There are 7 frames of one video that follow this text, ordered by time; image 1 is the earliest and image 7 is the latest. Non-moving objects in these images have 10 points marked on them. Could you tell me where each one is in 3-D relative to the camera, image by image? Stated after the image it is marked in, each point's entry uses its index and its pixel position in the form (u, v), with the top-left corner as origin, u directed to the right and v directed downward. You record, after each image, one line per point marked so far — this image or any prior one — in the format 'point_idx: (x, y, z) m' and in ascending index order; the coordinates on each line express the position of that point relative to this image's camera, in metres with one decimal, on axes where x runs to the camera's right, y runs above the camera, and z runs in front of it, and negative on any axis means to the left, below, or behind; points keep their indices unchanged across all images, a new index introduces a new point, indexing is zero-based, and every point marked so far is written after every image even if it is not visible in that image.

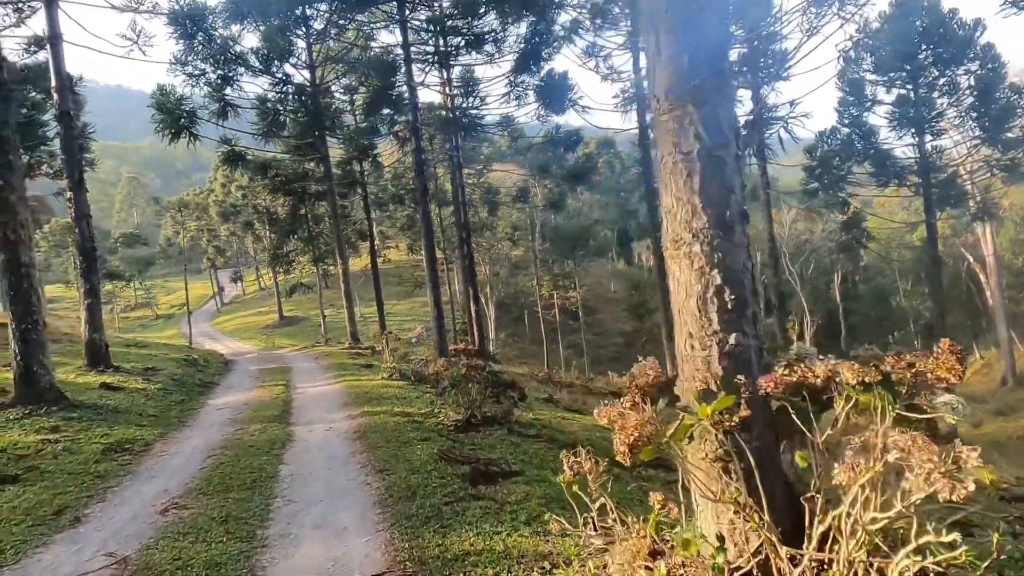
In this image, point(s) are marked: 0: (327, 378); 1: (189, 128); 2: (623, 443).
0: (-3.2, -1.6, +11.5) m
1: (-8.5, +4.2, +17.5) m
2: (+0.4, -0.5, +2.2) m
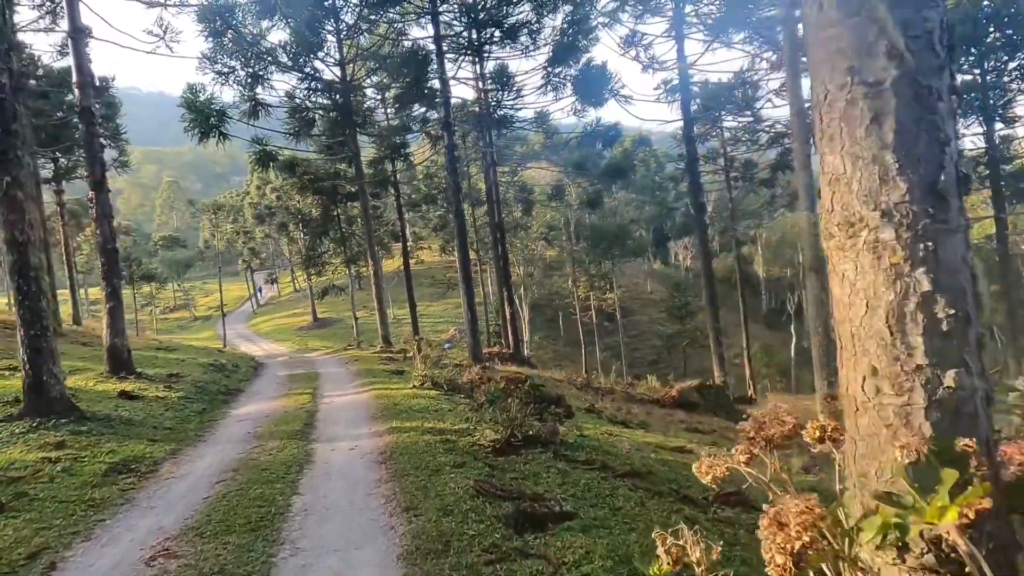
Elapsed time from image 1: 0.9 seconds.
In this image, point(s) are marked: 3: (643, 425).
0: (-2.6, -1.6, +10.9) m
1: (-7.5, +4.1, +17.1) m
2: (+0.6, -0.6, +1.4) m
3: (+2.0, -2.1, +10.1) m
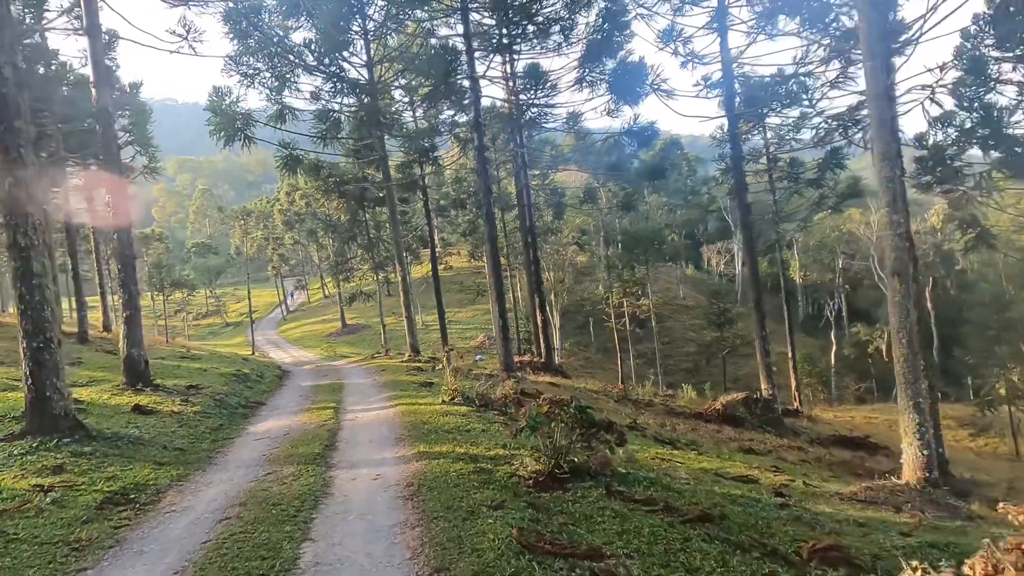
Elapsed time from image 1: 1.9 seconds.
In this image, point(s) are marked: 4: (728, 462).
0: (-2.0, -1.7, +10.2) m
1: (-6.7, +3.9, +16.7) m
2: (+0.7, -0.6, +0.6) m
3: (+2.5, -2.2, +9.2) m
4: (+2.5, -2.0, +7.8) m
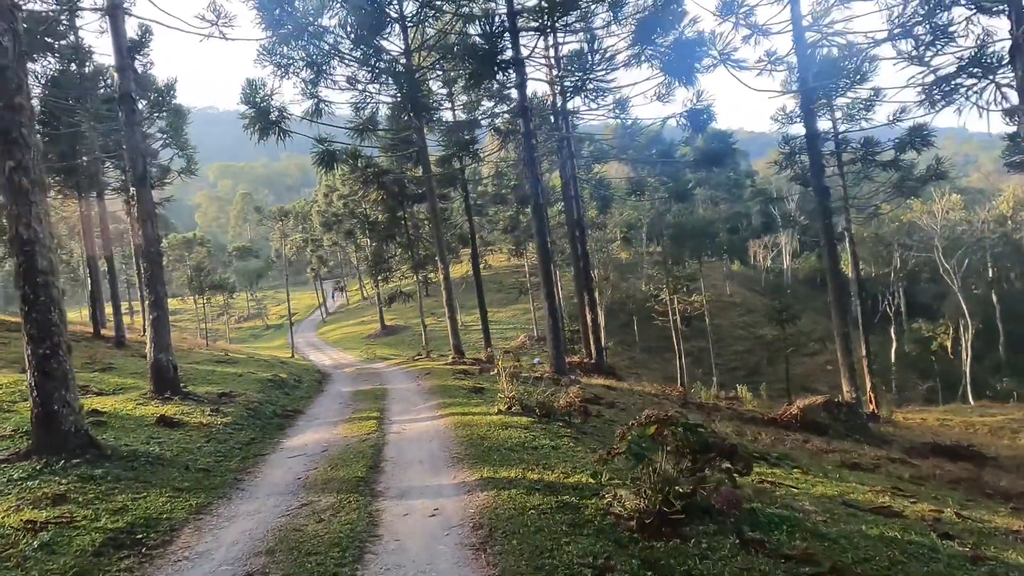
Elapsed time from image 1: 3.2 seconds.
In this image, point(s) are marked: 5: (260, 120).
0: (-1.1, -1.7, +9.2) m
1: (-5.6, +3.9, +16.0) m
2: (+1.0, -0.5, -0.5) m
3: (+3.3, -2.1, +8.0) m
4: (+3.2, -1.9, +6.5) m
5: (-6.0, +4.0, +15.8) m
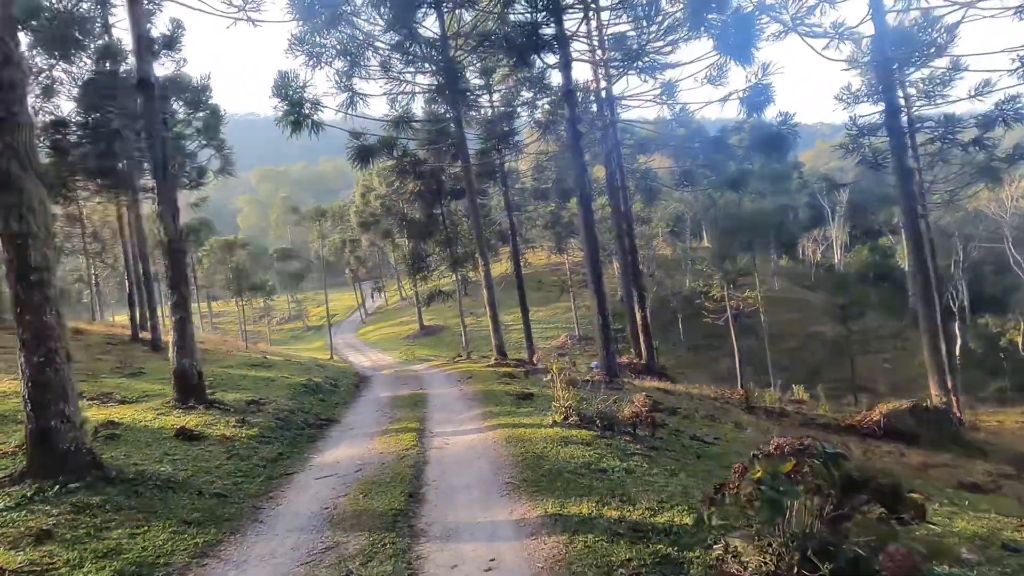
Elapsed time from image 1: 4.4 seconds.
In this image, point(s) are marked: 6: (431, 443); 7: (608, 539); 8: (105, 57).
0: (-0.5, -1.6, +8.2) m
1: (-4.6, +3.9, +15.3) m
2: (+1.2, -0.4, -1.6) m
3: (+3.9, -1.9, +6.8) m
4: (+3.7, -1.8, +5.3) m
5: (-5.0, +4.0, +15.1) m
6: (-0.9, -1.6, +7.0) m
7: (+0.5, -1.3, +3.6) m
8: (-11.5, +6.5, +18.8) m
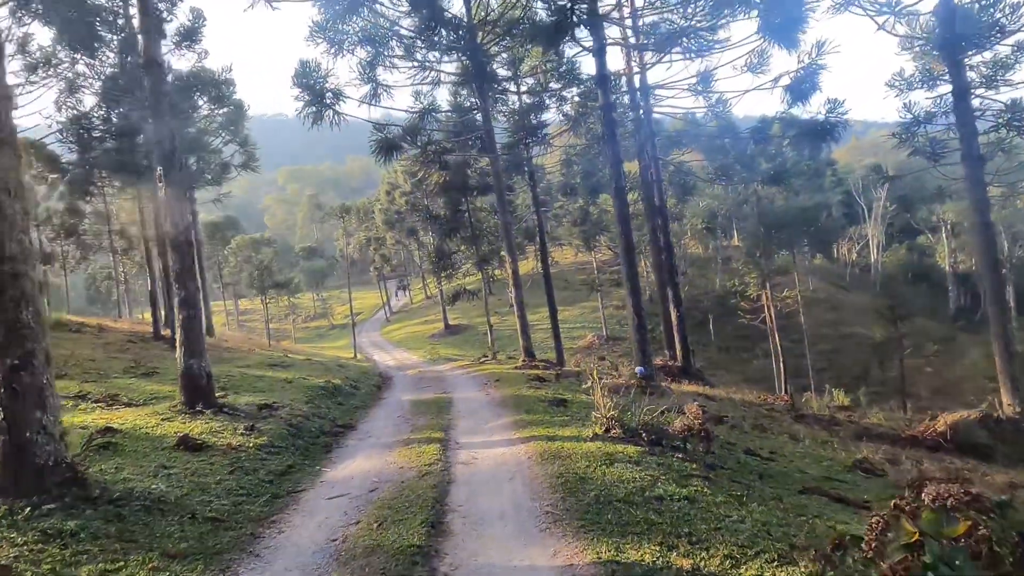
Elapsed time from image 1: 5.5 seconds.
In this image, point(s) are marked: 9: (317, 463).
0: (-0.1, -1.6, +7.5) m
1: (-3.9, +4.0, +14.6) m
2: (+1.2, -0.4, -2.4) m
3: (+4.2, -1.9, +5.8) m
4: (+4.0, -1.8, +4.4) m
5: (-4.3, +4.0, +14.5) m
6: (-0.5, -1.6, +6.2) m
7: (+0.7, -1.3, +2.8) m
8: (-10.7, +6.6, +18.4) m
9: (-2.0, -1.8, +6.7) m
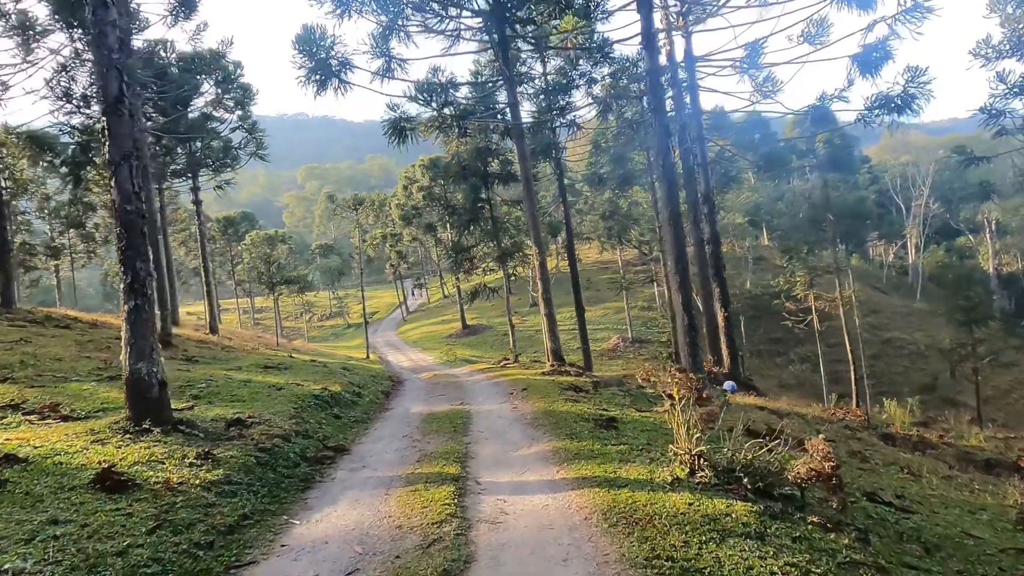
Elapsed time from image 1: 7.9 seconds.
0: (+0.2, -1.4, +5.6) m
1: (-3.4, +4.2, +12.9) m
2: (+1.3, -0.3, -4.3) m
3: (+4.5, -1.8, +3.8) m
4: (+4.3, -1.7, +2.4) m
5: (-3.8, +4.2, +12.7) m
6: (-0.2, -1.4, +4.3) m
7: (+0.9, -1.2, +0.9) m
8: (-10.0, +6.8, +16.8) m
9: (-1.6, -1.6, +4.8) m
